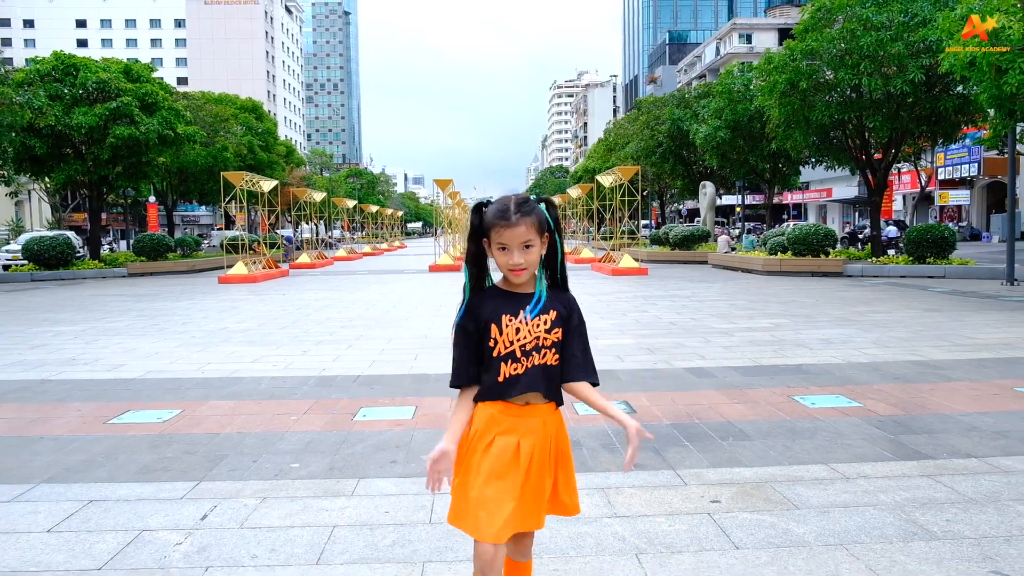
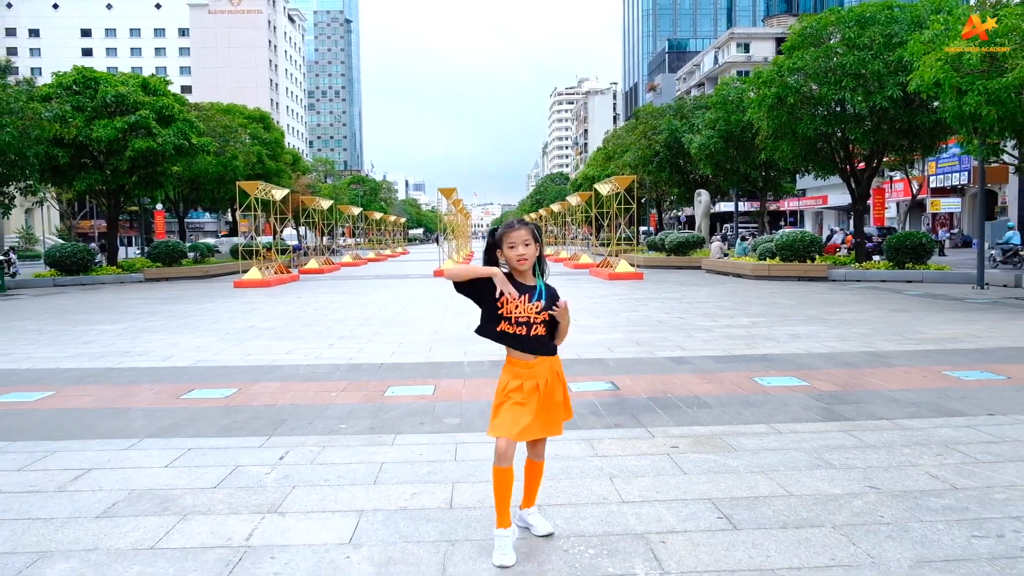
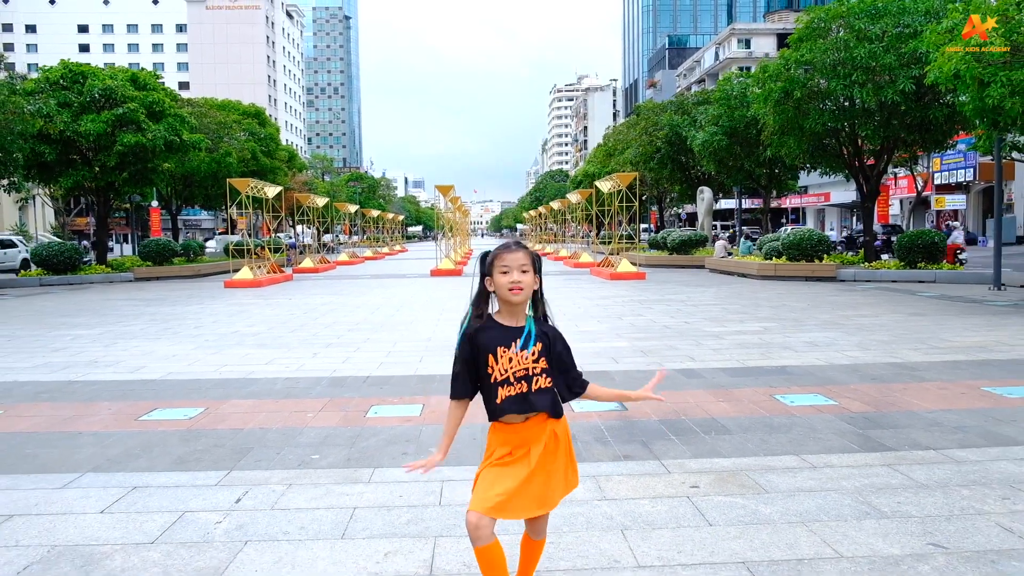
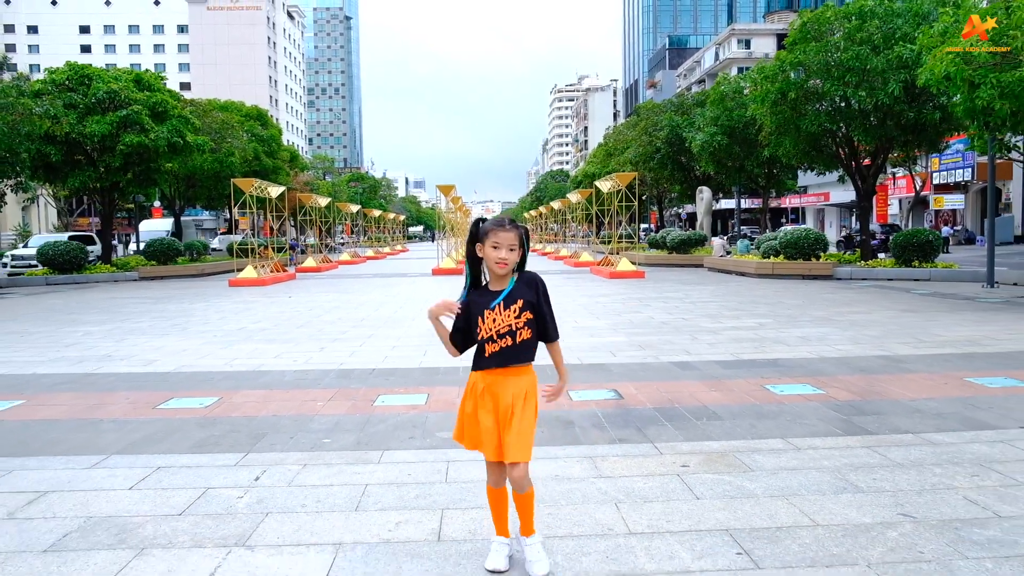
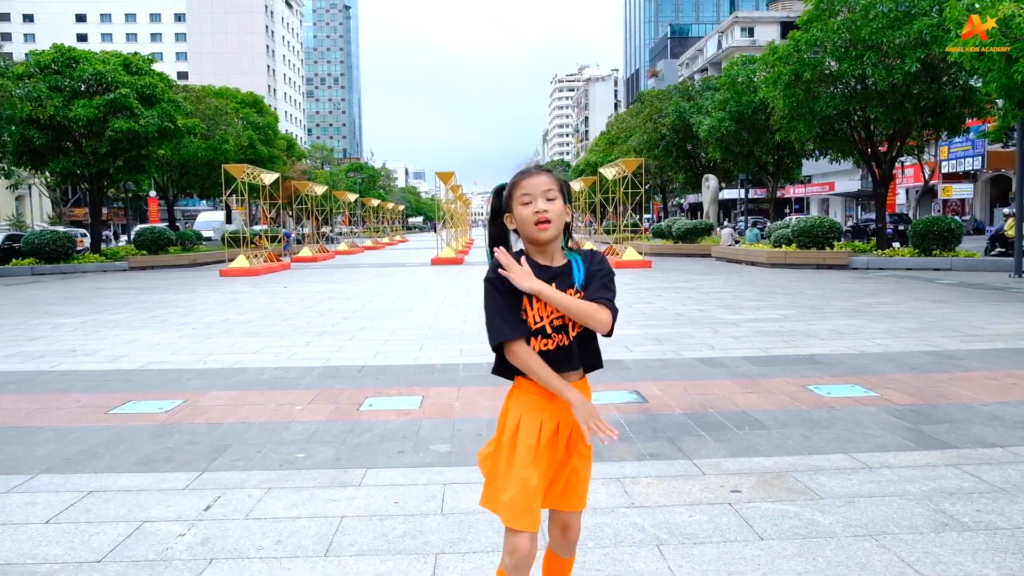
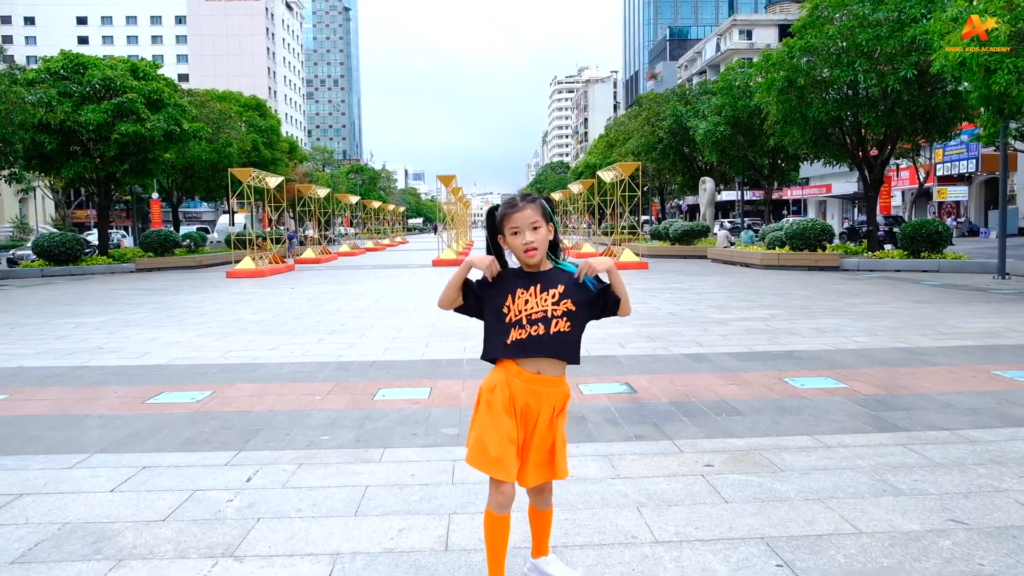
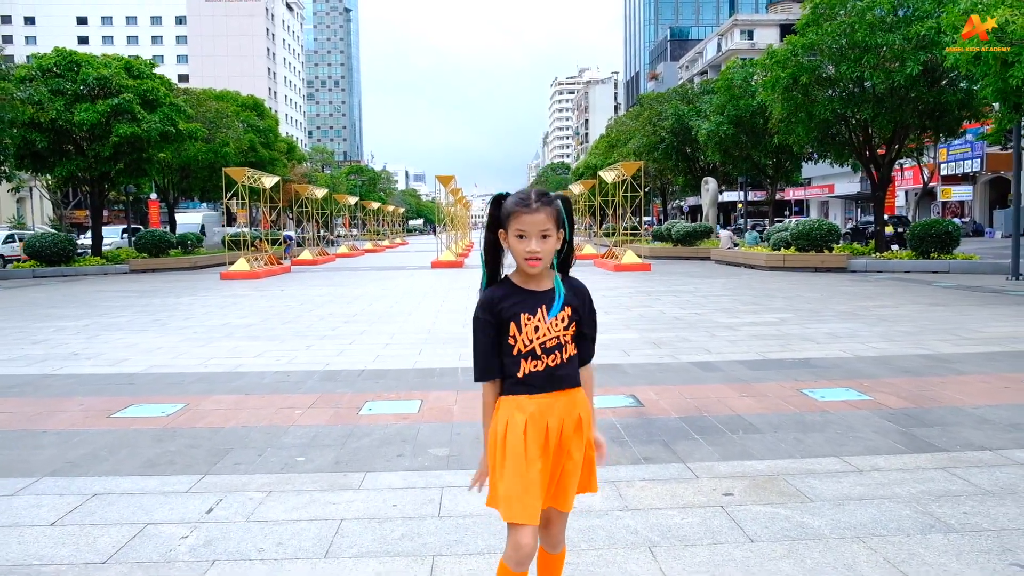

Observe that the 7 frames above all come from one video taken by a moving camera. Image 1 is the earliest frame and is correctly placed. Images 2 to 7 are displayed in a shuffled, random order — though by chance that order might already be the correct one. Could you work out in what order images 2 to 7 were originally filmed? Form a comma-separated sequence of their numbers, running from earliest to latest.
3, 2, 6, 5, 7, 4
